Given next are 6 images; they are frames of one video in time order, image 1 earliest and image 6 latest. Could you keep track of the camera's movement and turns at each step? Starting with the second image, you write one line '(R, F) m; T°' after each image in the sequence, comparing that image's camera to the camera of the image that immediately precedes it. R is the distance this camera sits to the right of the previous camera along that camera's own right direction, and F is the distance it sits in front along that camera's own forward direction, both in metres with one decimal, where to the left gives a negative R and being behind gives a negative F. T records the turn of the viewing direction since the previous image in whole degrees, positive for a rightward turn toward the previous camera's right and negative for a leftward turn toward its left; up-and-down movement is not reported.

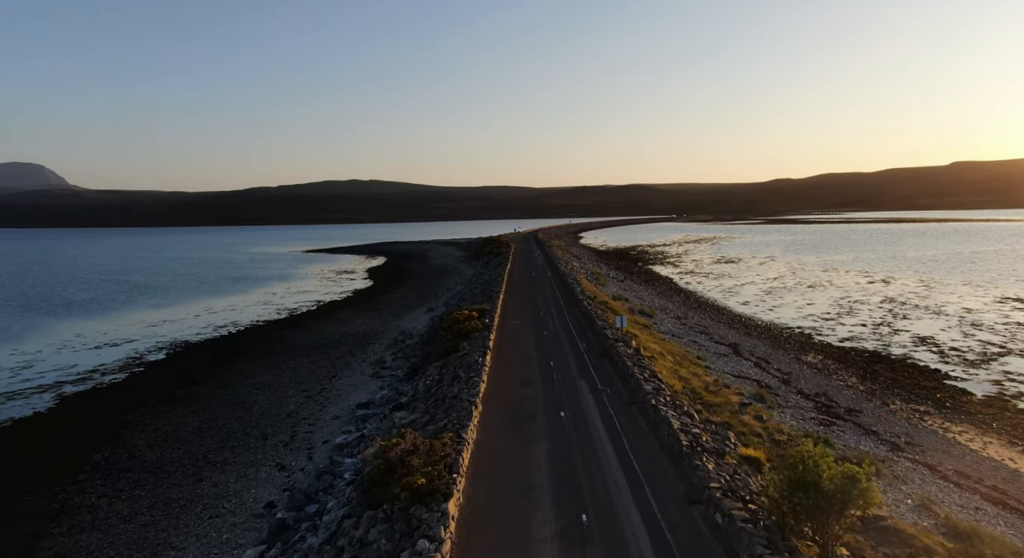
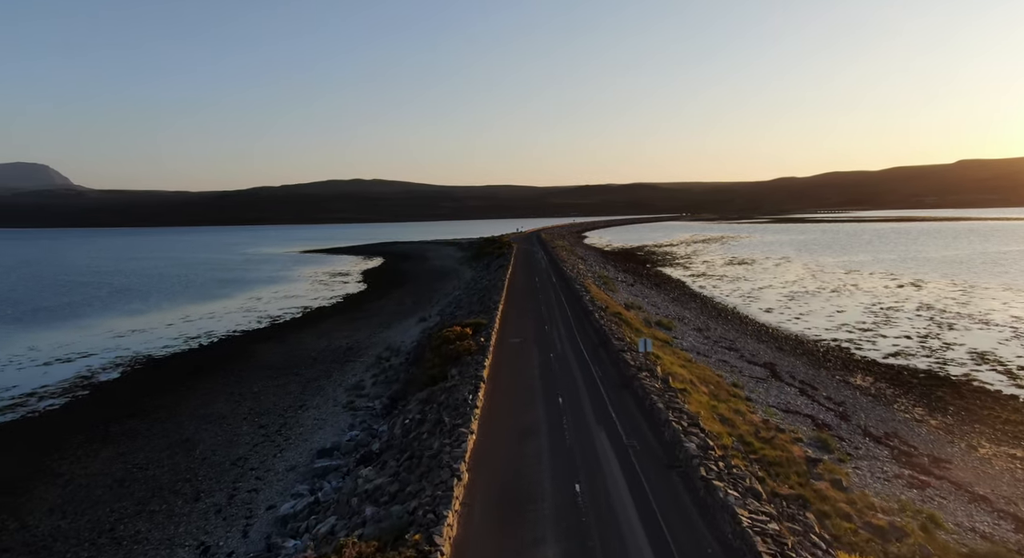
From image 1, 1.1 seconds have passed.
(+0.1, +4.2) m; 0°
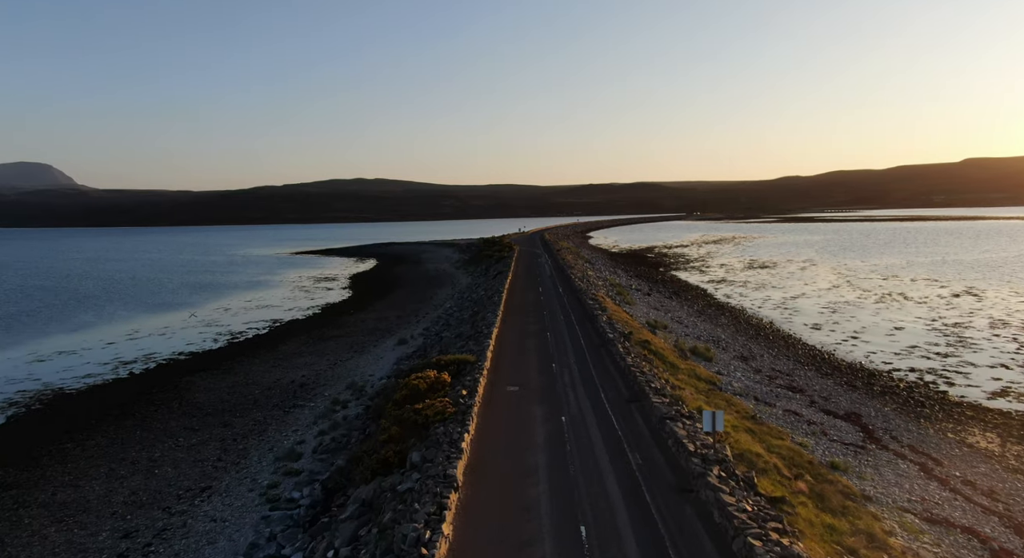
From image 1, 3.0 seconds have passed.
(+0.2, +6.9) m; 0°
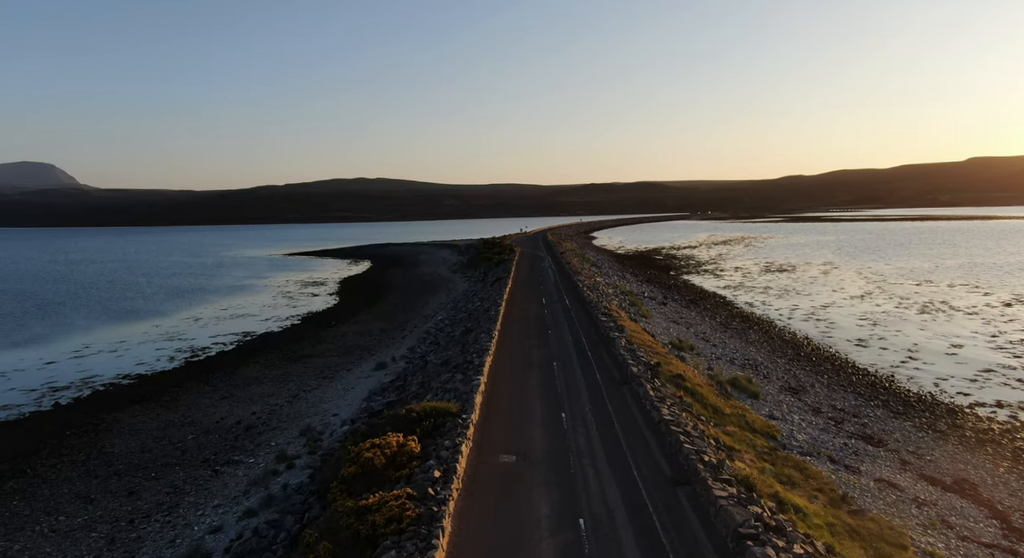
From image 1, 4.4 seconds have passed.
(+0.1, +5.1) m; 0°
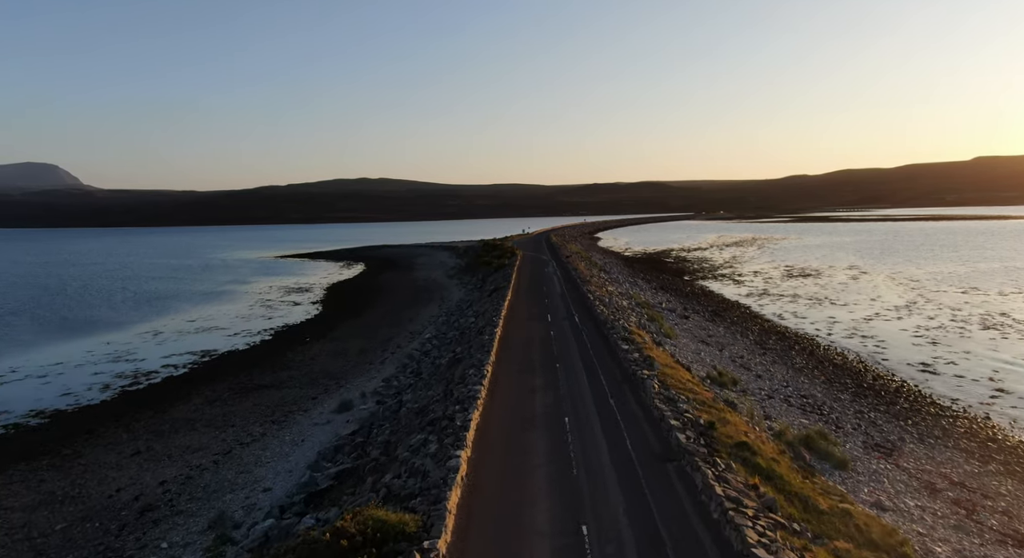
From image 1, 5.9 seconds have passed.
(+0.2, +5.7) m; 0°
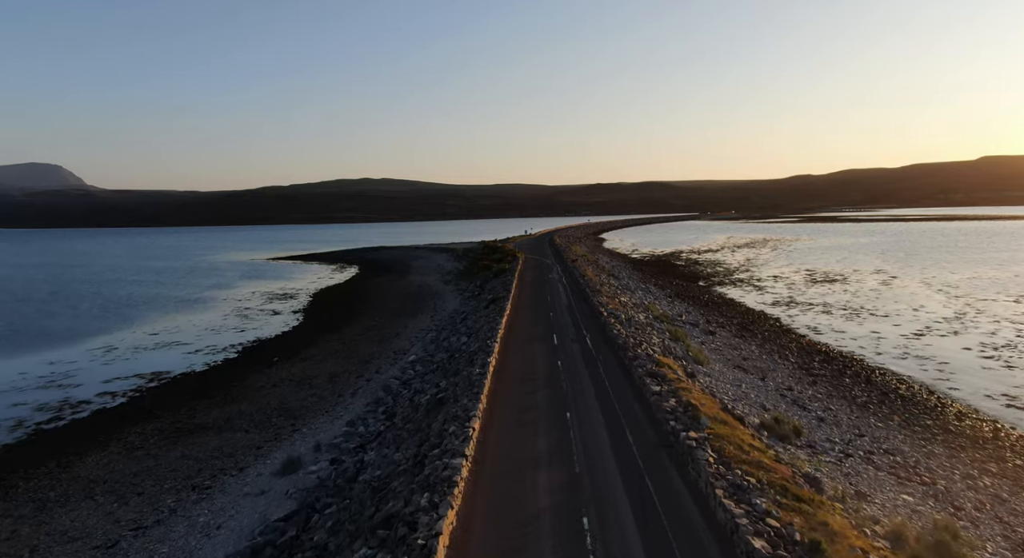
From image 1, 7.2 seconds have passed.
(+0.2, +5.2) m; 0°
